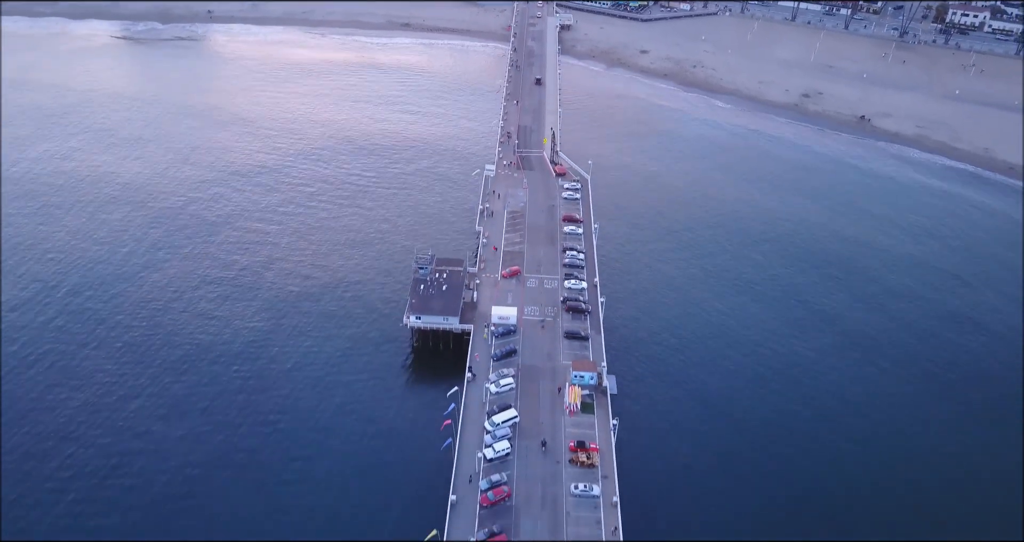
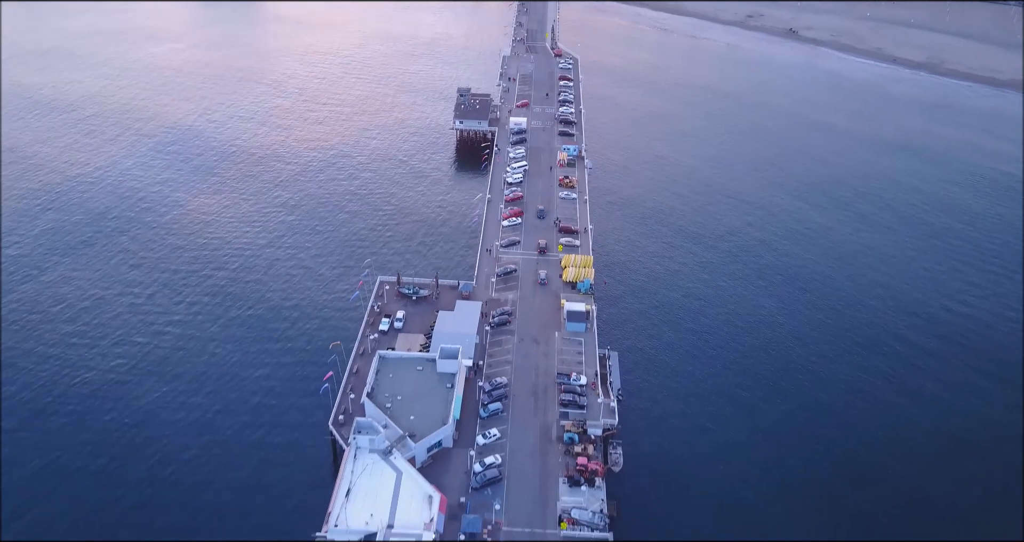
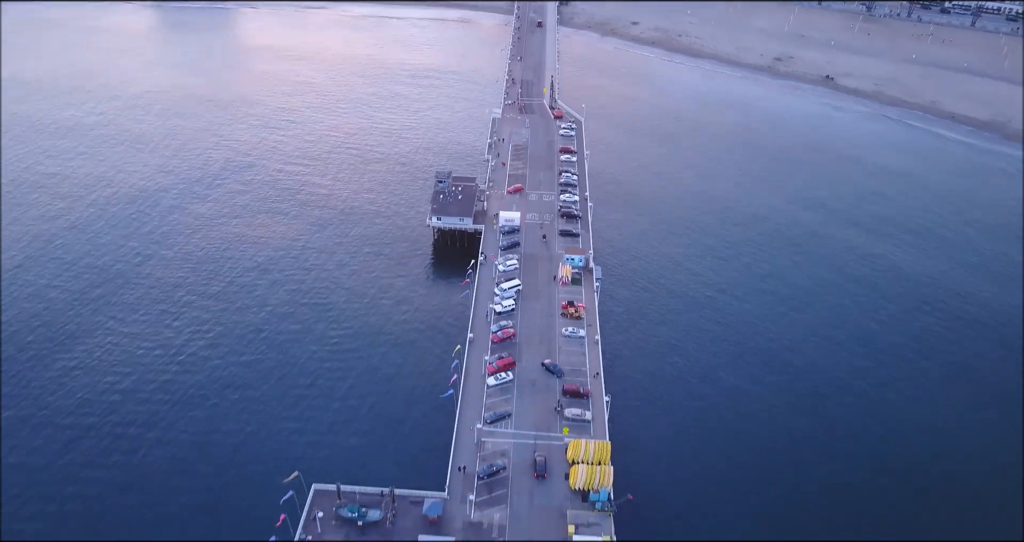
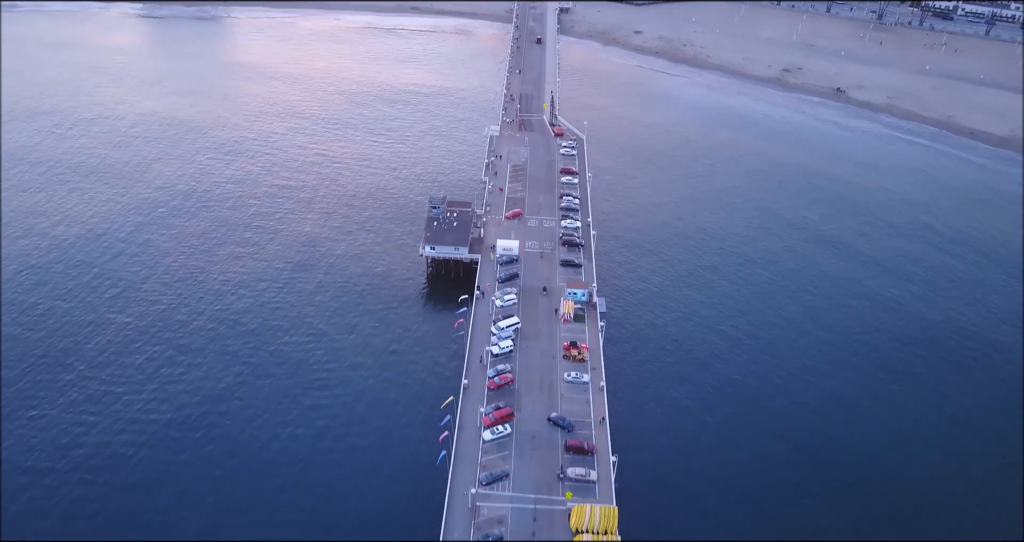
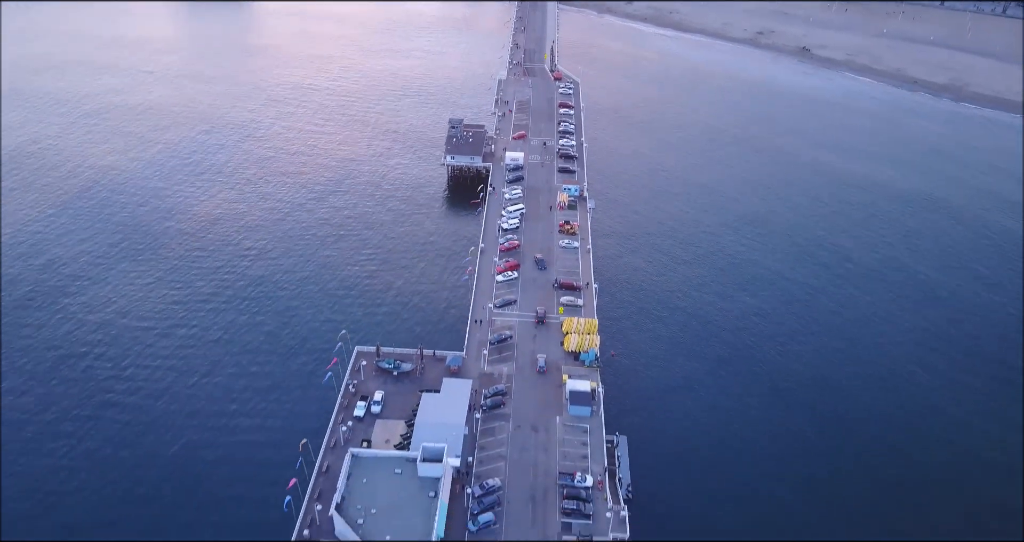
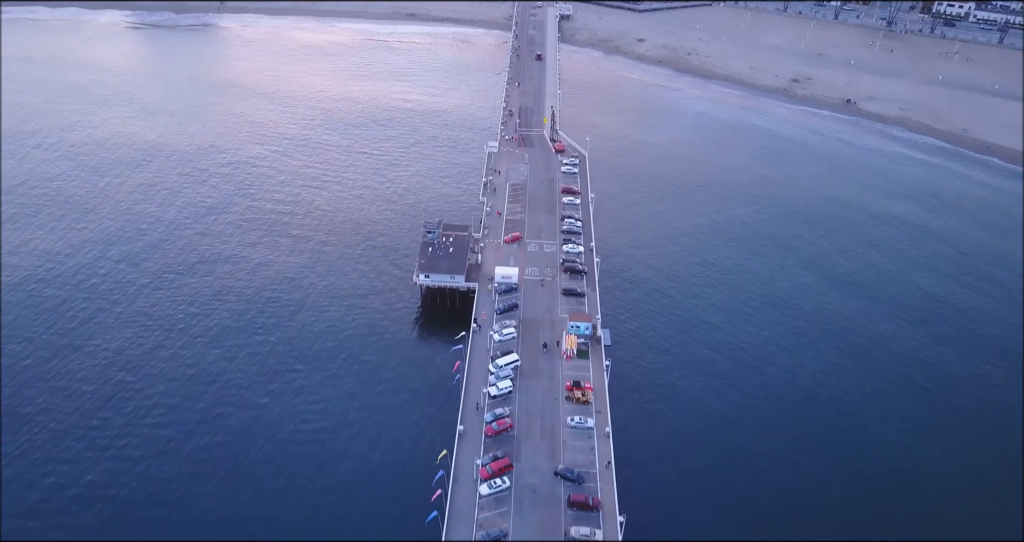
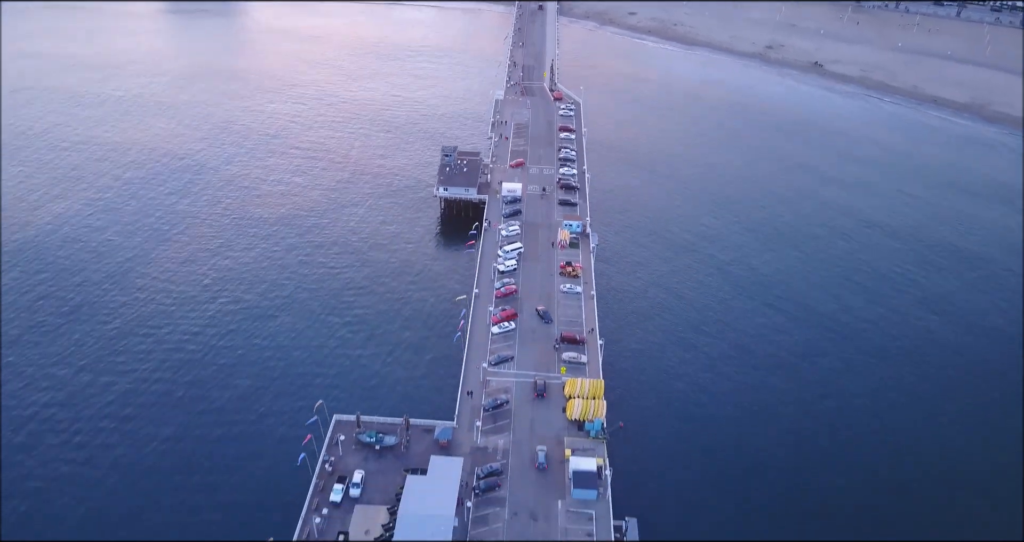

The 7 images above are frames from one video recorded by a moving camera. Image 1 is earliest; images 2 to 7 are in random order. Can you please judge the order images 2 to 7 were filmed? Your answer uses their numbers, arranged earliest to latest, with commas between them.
6, 4, 3, 7, 5, 2
